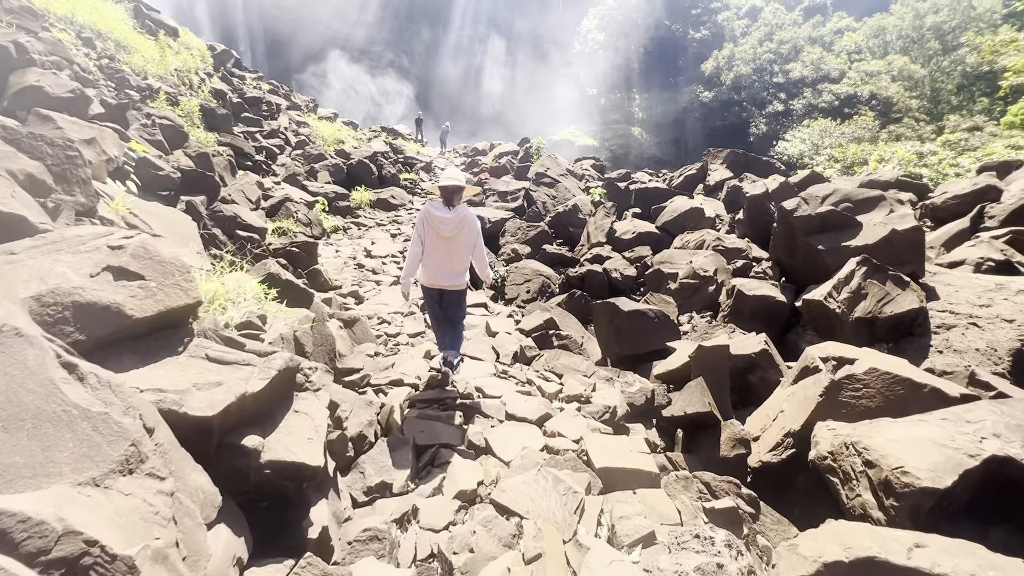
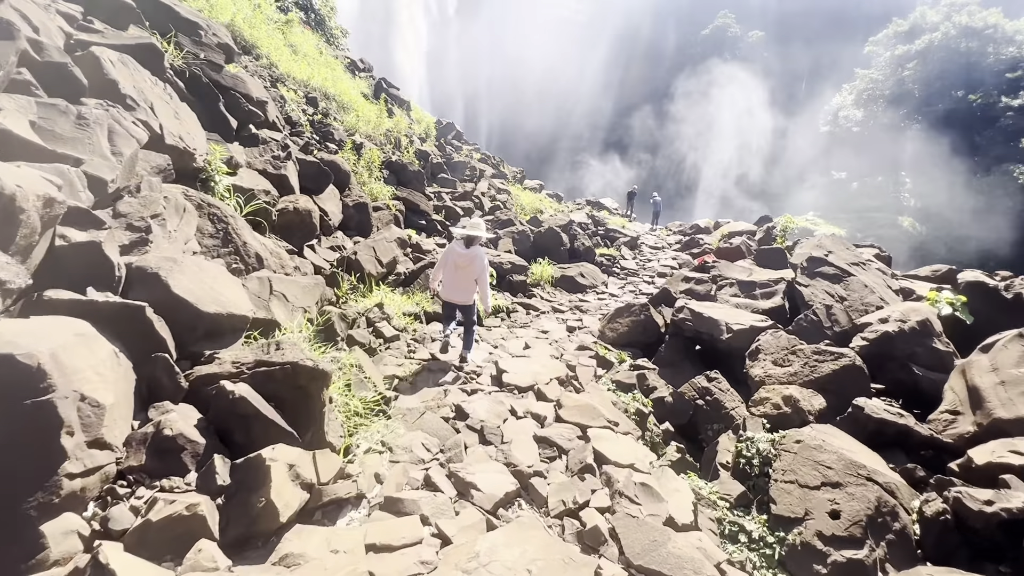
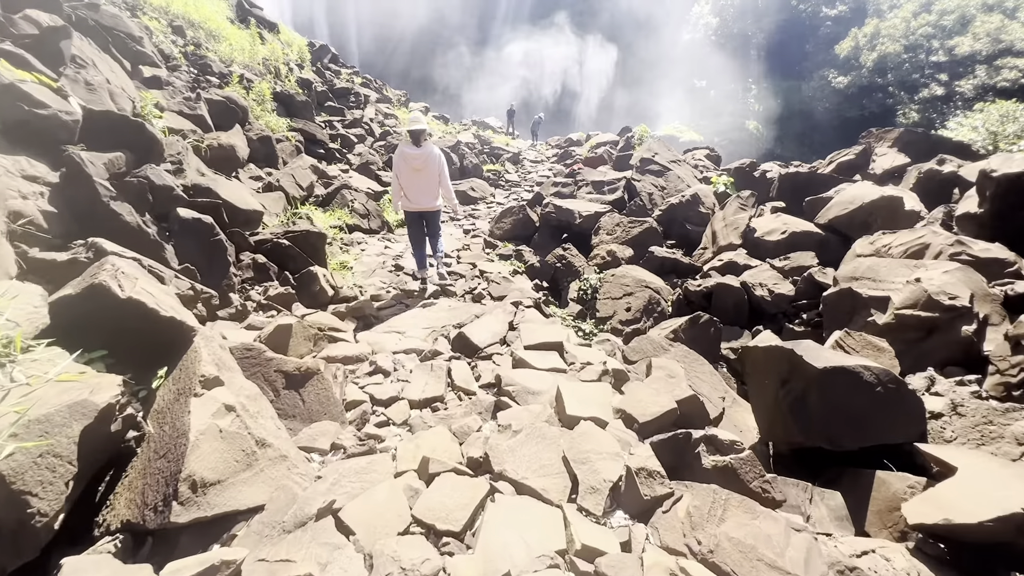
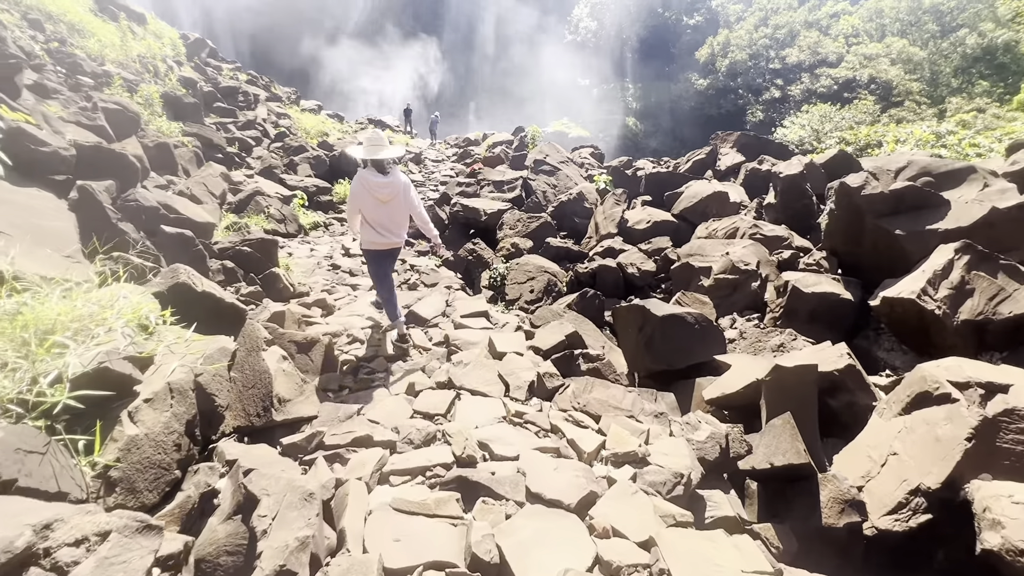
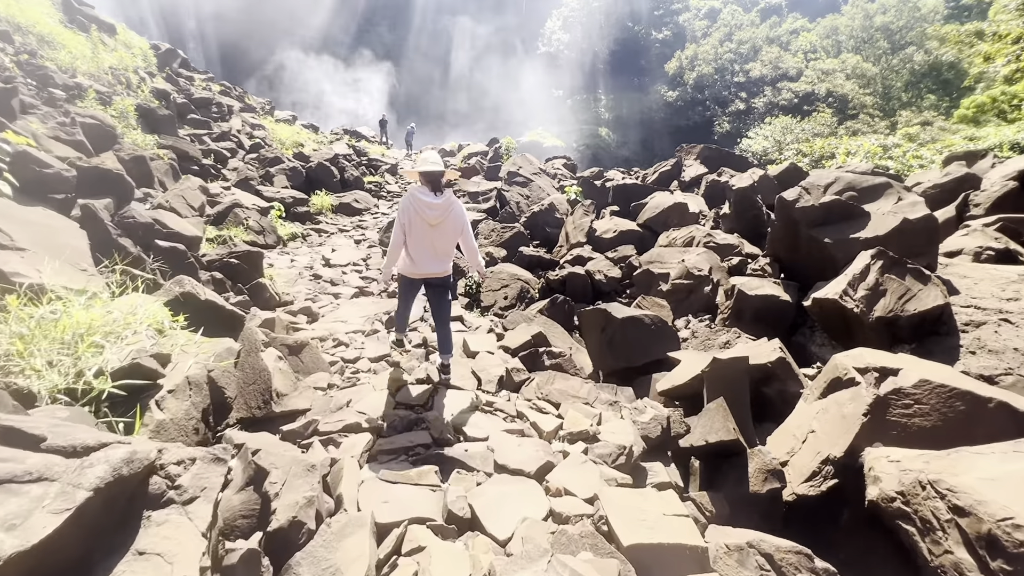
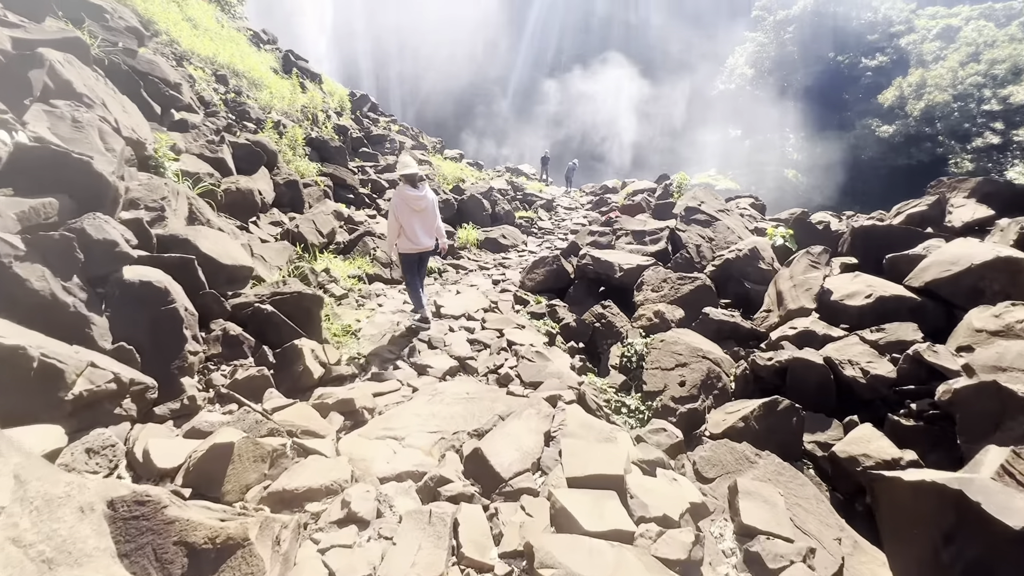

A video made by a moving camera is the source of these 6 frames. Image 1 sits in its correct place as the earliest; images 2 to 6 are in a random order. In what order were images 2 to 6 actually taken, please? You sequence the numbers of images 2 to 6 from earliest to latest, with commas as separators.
5, 4, 3, 6, 2
